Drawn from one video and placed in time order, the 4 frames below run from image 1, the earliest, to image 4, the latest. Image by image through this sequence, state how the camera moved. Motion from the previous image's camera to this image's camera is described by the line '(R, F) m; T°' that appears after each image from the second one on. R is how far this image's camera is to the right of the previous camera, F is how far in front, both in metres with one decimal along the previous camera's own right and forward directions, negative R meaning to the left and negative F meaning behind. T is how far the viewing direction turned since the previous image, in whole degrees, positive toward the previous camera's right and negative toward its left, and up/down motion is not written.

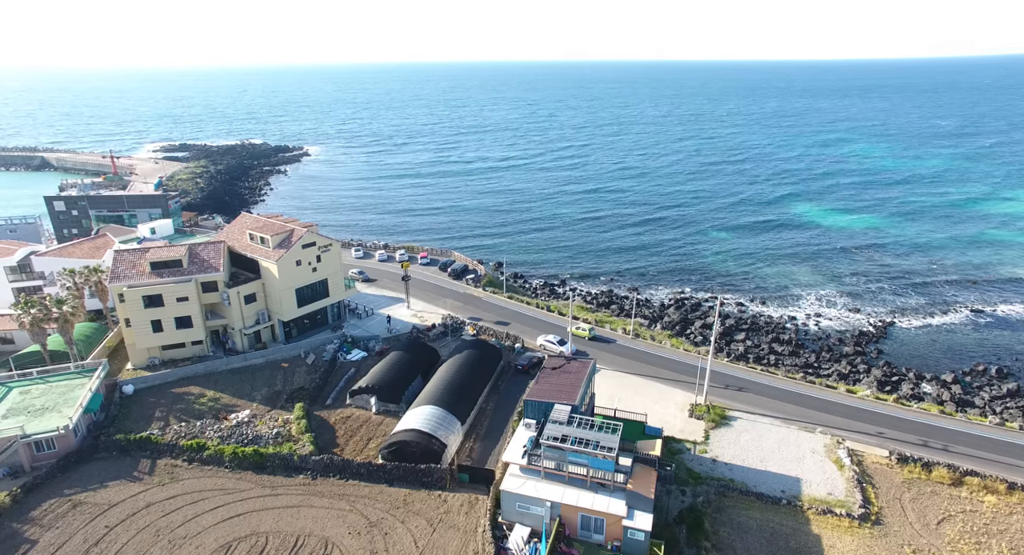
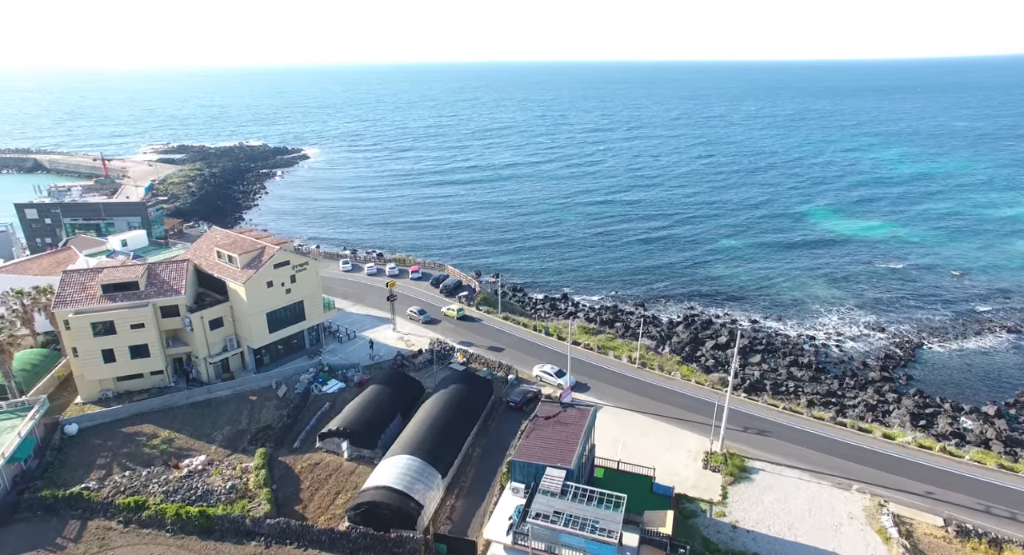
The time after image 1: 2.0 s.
(+0.9, +4.8) m; -1°
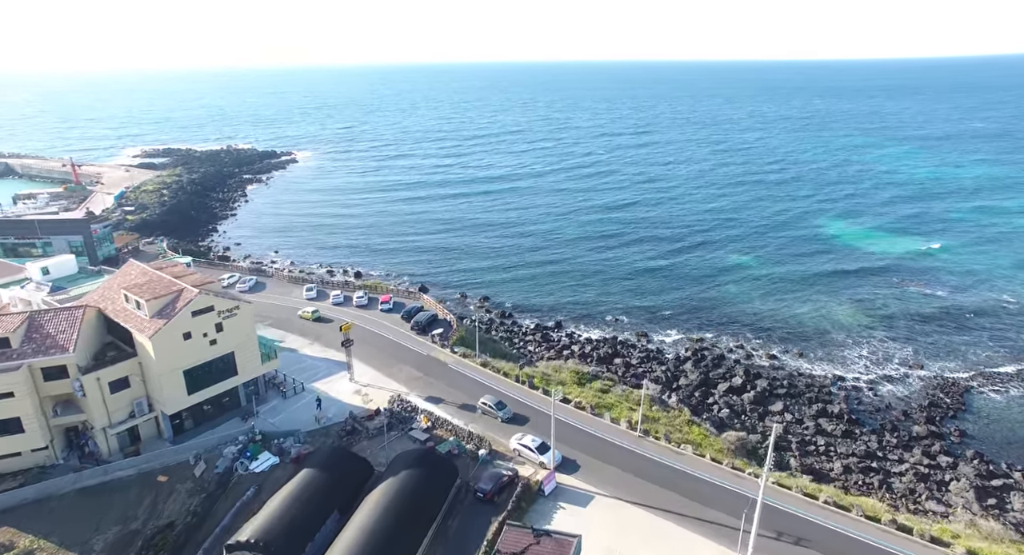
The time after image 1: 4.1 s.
(+1.8, +8.5) m; 0°
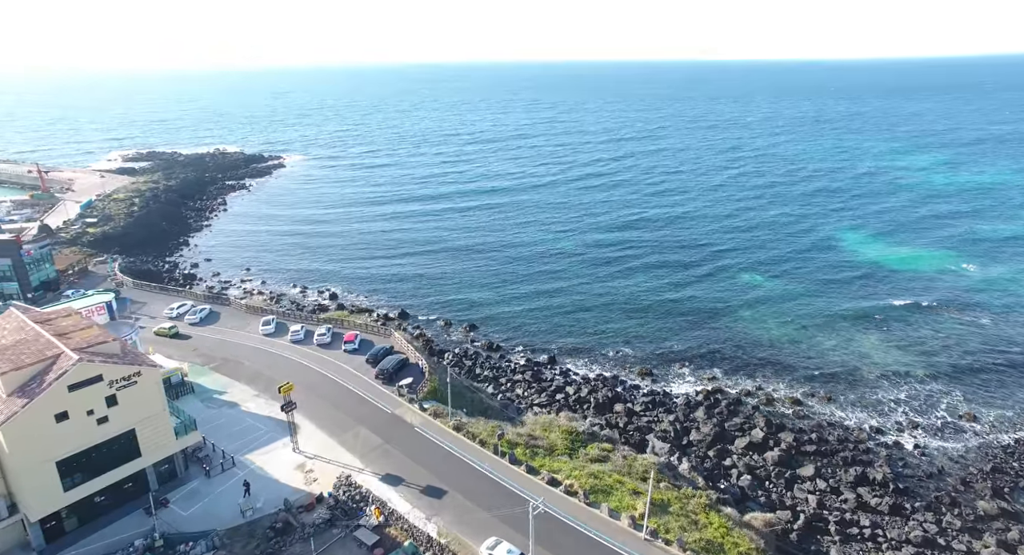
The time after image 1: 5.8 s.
(+1.4, +8.2) m; 0°
